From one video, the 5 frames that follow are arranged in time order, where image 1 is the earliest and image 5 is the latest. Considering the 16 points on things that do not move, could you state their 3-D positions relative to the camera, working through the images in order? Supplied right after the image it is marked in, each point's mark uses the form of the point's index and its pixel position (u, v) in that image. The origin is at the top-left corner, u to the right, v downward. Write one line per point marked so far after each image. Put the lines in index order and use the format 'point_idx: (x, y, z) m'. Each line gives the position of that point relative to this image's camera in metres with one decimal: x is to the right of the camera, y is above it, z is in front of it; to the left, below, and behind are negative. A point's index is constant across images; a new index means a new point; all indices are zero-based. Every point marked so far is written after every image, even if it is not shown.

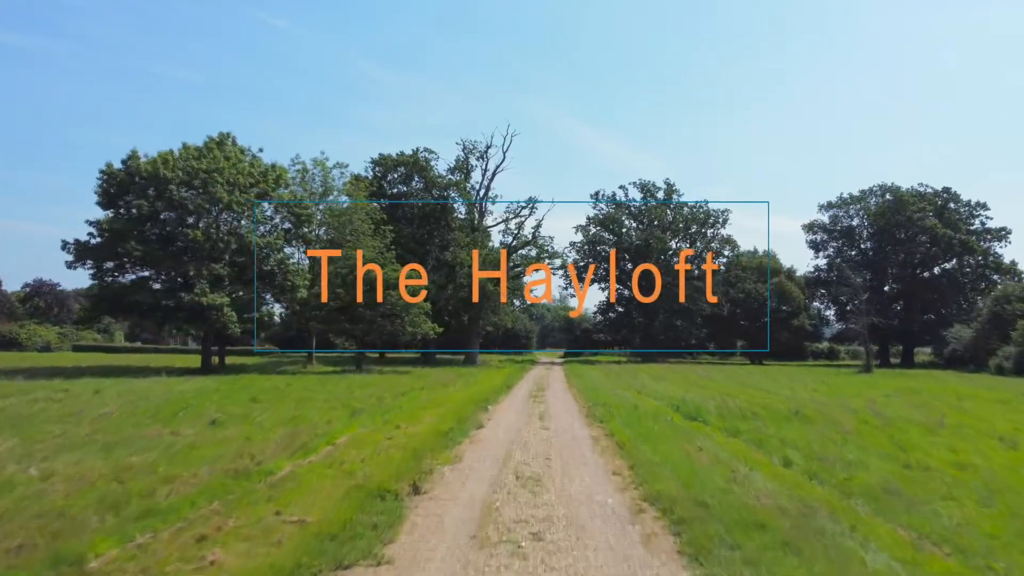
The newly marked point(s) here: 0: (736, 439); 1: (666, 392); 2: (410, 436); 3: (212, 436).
0: (+2.2, -1.5, +9.8) m
1: (+3.1, -2.1, +19.5) m
2: (-1.1, -1.6, +10.3) m
3: (-3.0, -1.5, +9.8) m
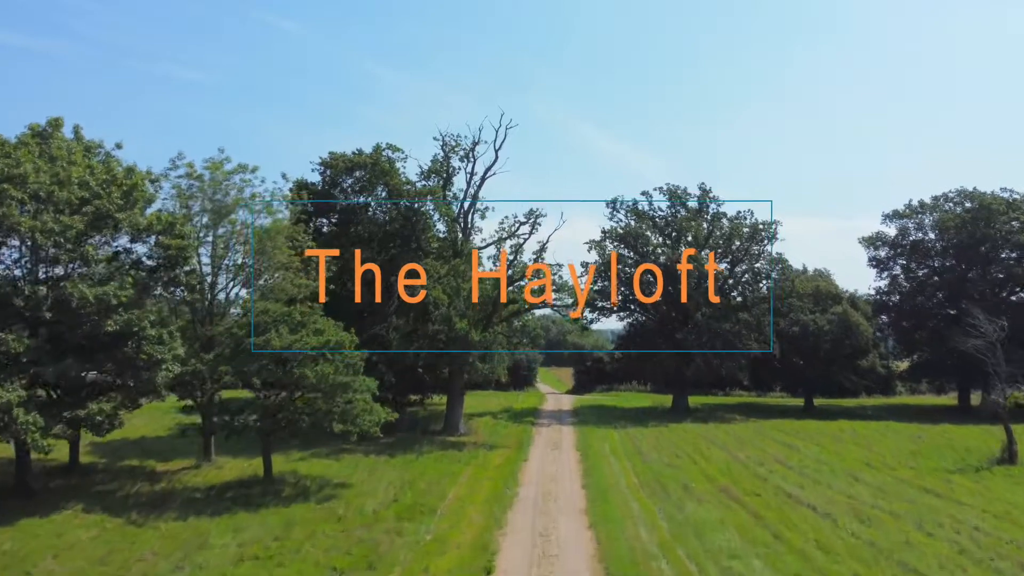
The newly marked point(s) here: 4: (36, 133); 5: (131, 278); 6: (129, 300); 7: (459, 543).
0: (+1.9, -2.9, -0.9) m
1: (+2.8, -3.5, +8.8) m
2: (-1.4, -3.0, -0.3) m
3: (-3.3, -2.9, -0.8) m
4: (-9.3, +3.0, +19.2) m
5: (-7.1, +0.2, +18.3) m
6: (-7.0, -0.2, +18.0) m
7: (-0.8, -3.9, +15.1) m
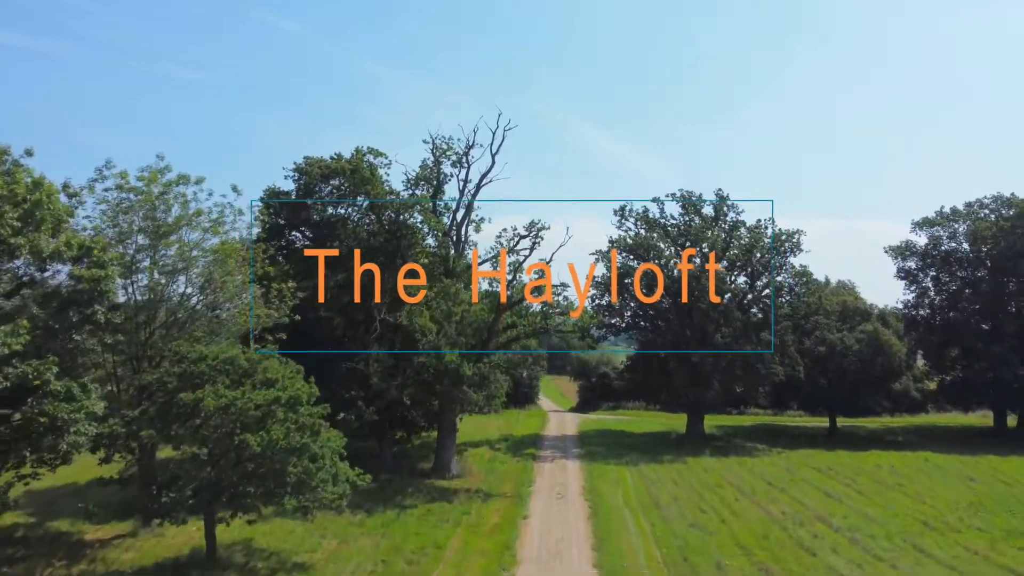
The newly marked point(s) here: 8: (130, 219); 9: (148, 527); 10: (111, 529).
0: (+1.8, -3.6, -4.5) m
1: (+2.7, -4.1, +5.1) m
2: (-1.4, -3.6, -4.0) m
3: (-3.4, -3.6, -4.5) m
4: (-9.4, +2.4, +15.5) m
5: (-7.1, -0.5, +14.6) m
6: (-7.1, -0.9, +14.3) m
7: (-0.9, -4.5, +11.4) m
8: (-7.1, +1.2, +18.1) m
9: (-7.1, -4.7, +19.1) m
10: (-8.0, -4.8, +19.5) m
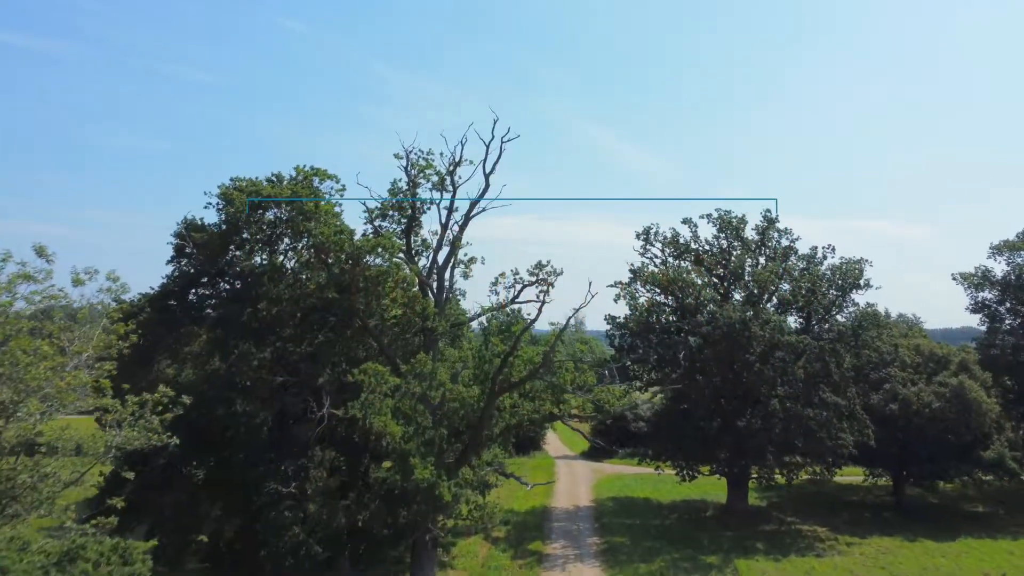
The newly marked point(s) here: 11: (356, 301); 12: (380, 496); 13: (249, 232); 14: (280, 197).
0: (+1.7, -5.0, -12.0) m
1: (+2.7, -5.6, -2.3) m
2: (-1.6, -5.1, -11.4) m
3: (-3.5, -5.0, -11.9) m
4: (-9.4, +0.9, +8.1) m
5: (-7.2, -1.9, +7.2) m
6: (-7.1, -2.3, +6.9) m
7: (-0.9, -6.0, +4.0) m
8: (-7.1, -0.2, +10.7) m
9: (-7.1, -6.1, +11.7) m
10: (-8.0, -6.3, +12.1) m
11: (-3.0, -0.2, +19.0) m
12: (-2.5, -3.9, +18.1) m
13: (-5.4, +1.1, +20.0) m
14: (-4.6, +1.8, +19.6) m
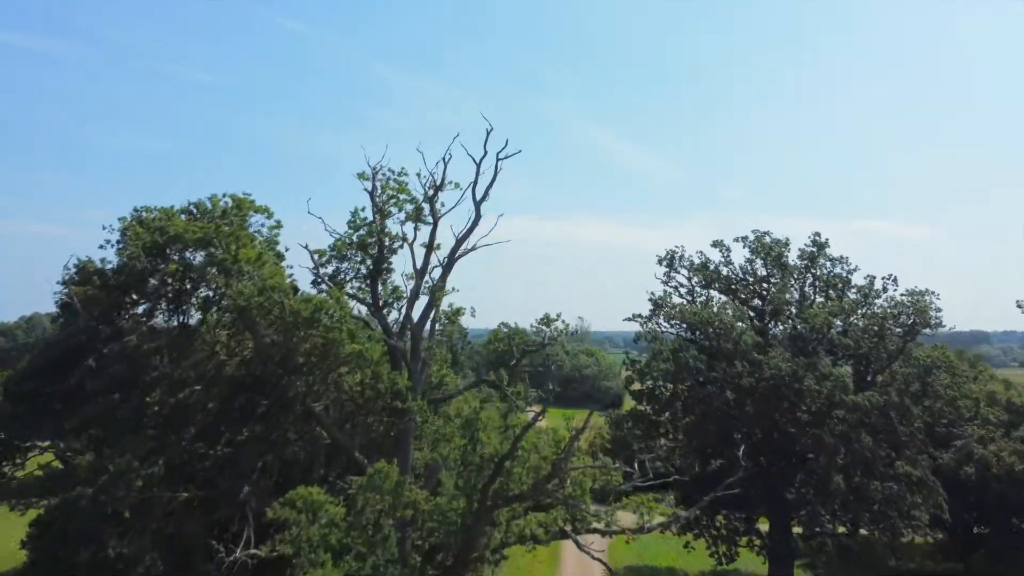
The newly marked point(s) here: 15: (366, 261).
0: (+1.7, -6.1, -17.3) m
1: (+2.6, -6.7, -7.7) m
2: (-1.6, -6.1, -16.8) m
3: (-3.5, -6.1, -17.2) m
4: (-9.4, -0.1, +2.7) m
5: (-7.2, -3.0, +1.9) m
6: (-7.1, -3.4, +1.5) m
7: (-0.9, -7.1, -1.4) m
8: (-7.1, -1.3, +5.3) m
9: (-7.2, -7.2, +6.4) m
10: (-8.0, -7.3, +6.8) m
11: (-3.0, -1.2, +13.6) m
12: (-2.5, -4.9, +12.8) m
13: (-5.4, 0.0, +14.6) m
14: (-4.6, +0.7, +14.2) m
15: (-2.4, +0.5, +16.1) m
